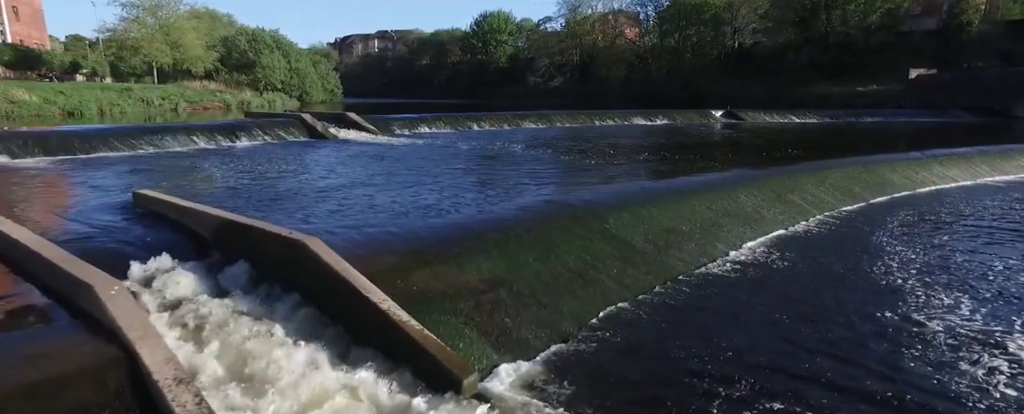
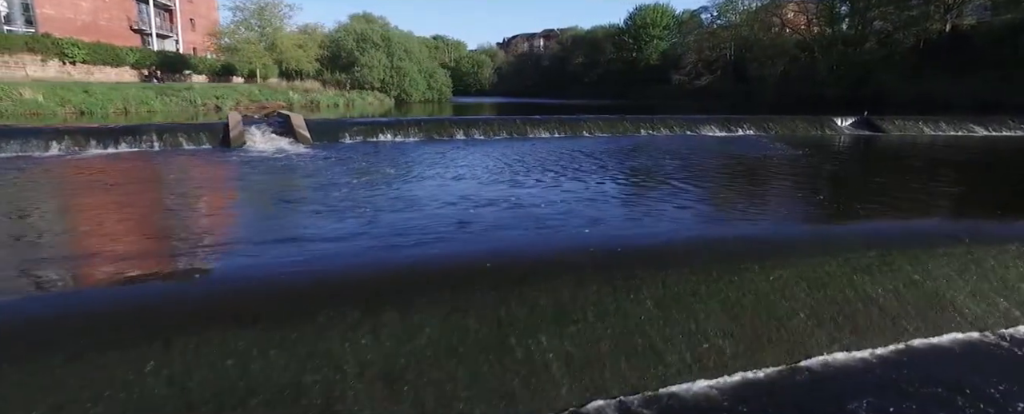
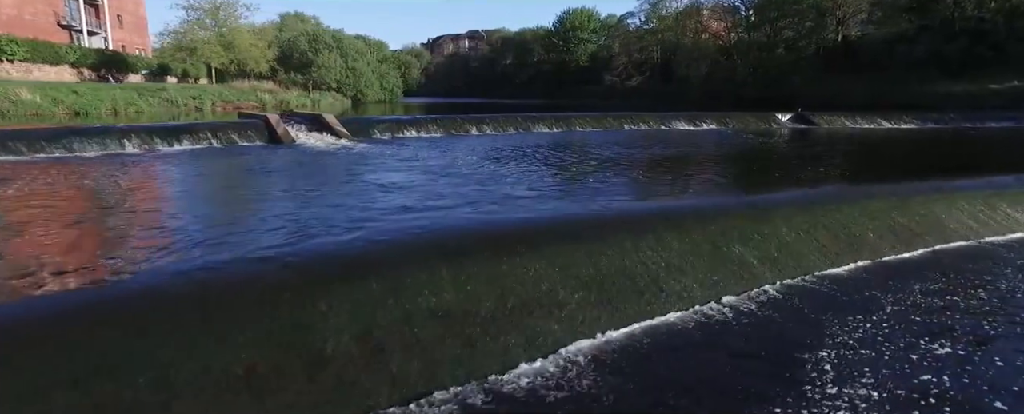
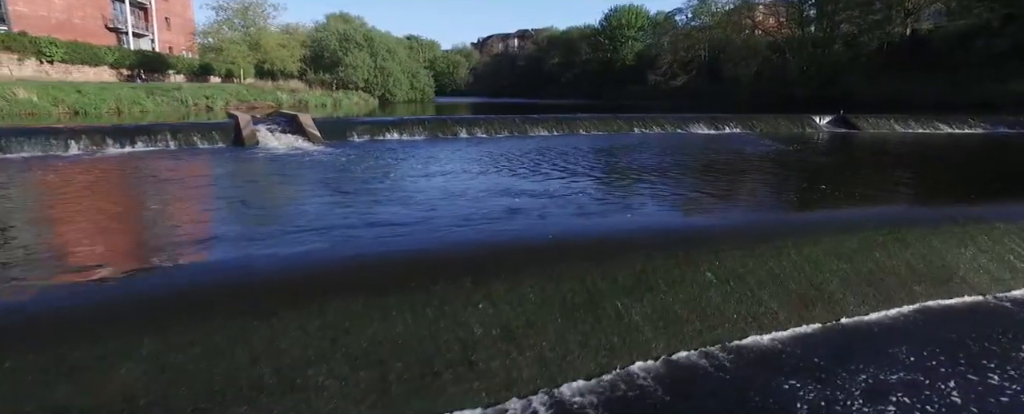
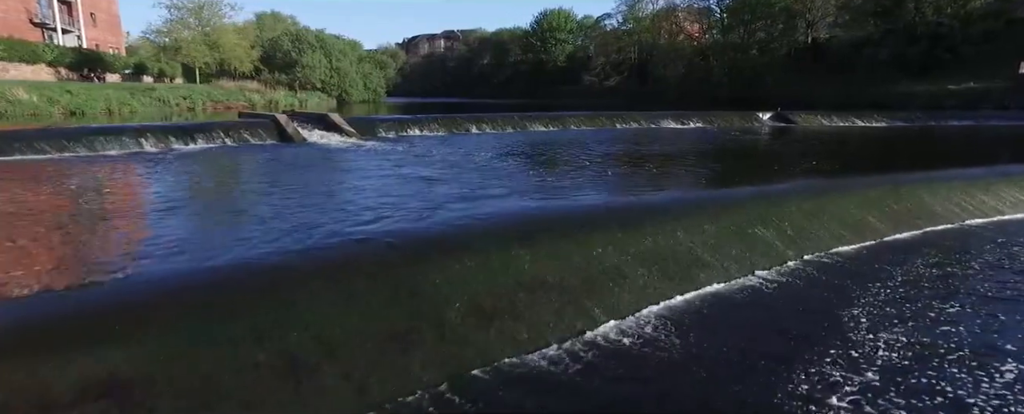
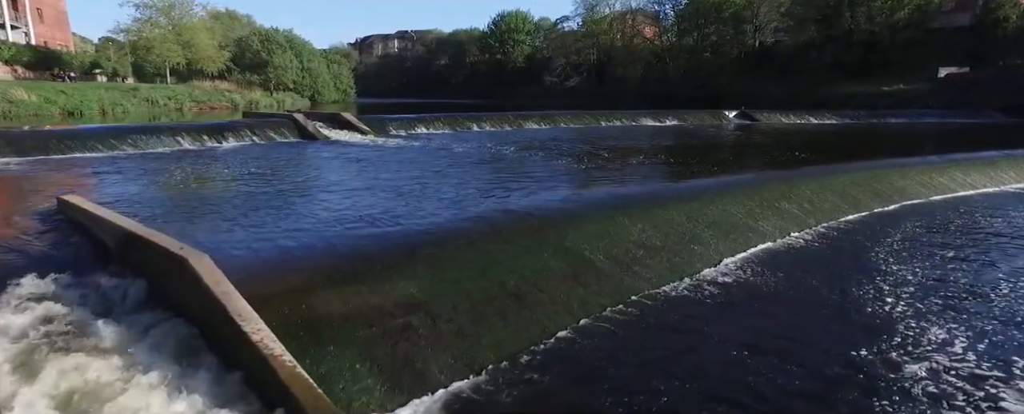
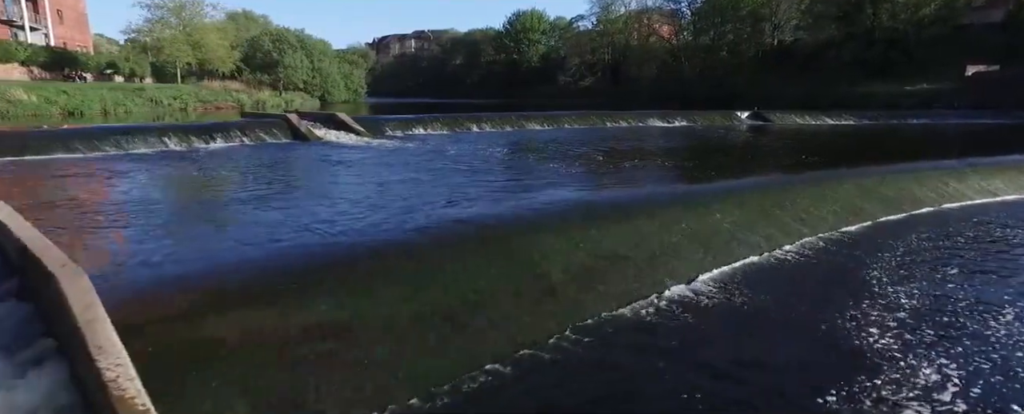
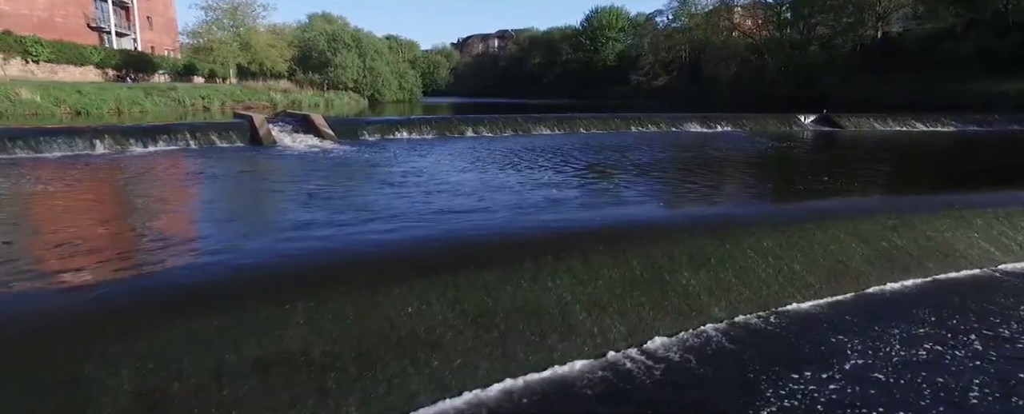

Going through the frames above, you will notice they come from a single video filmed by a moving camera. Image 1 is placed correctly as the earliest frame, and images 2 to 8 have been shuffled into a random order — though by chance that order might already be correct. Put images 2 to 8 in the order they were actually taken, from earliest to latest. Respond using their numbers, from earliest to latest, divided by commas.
6, 7, 5, 3, 8, 4, 2
